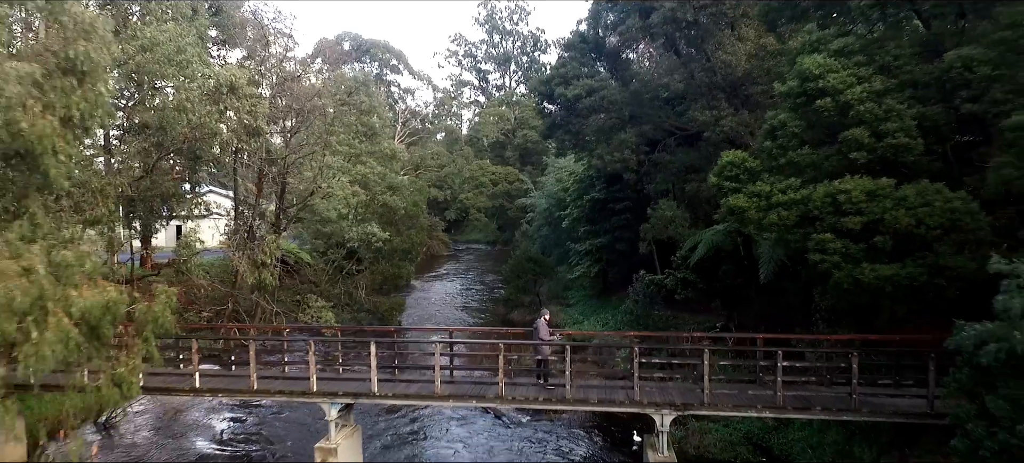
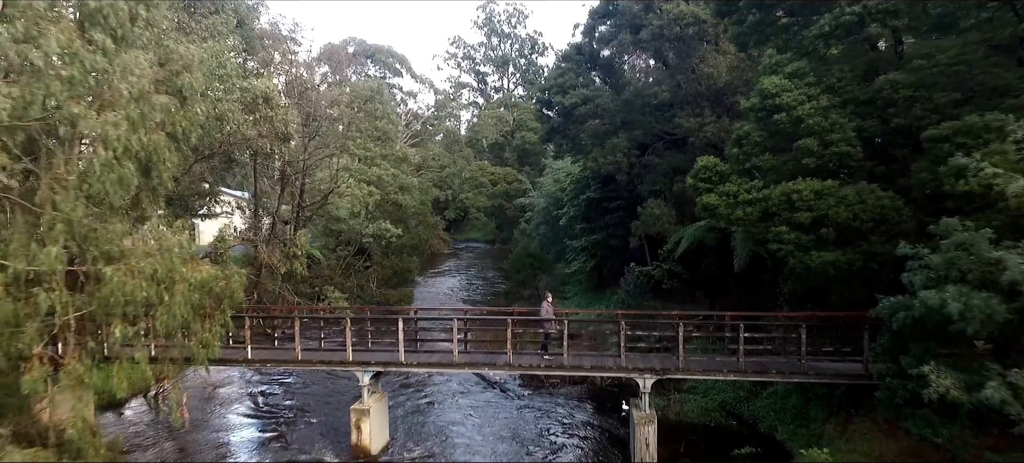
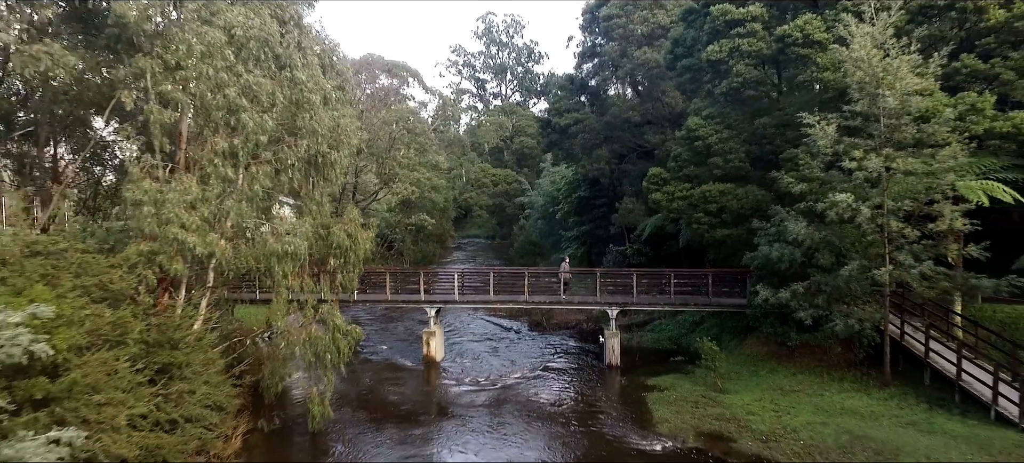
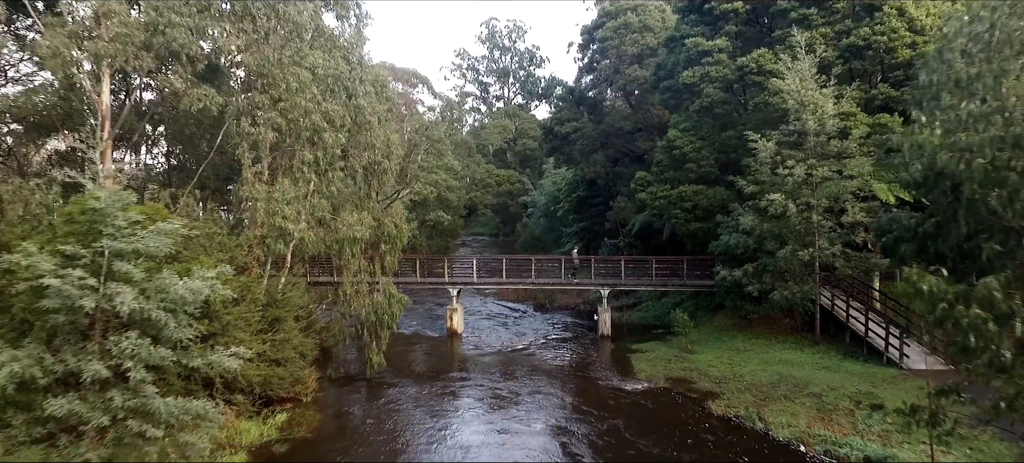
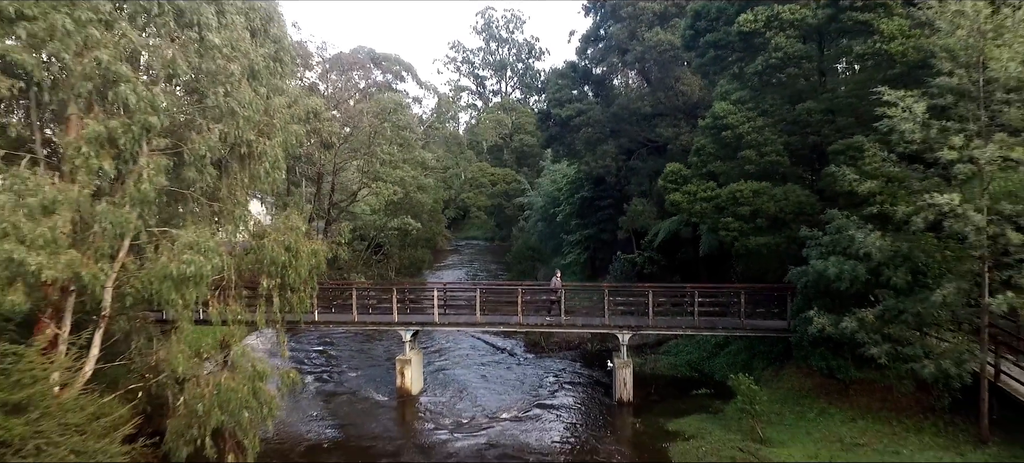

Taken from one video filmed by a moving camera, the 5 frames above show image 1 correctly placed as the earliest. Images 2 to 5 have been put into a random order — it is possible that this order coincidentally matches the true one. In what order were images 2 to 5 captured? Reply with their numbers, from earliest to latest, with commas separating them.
2, 5, 3, 4
